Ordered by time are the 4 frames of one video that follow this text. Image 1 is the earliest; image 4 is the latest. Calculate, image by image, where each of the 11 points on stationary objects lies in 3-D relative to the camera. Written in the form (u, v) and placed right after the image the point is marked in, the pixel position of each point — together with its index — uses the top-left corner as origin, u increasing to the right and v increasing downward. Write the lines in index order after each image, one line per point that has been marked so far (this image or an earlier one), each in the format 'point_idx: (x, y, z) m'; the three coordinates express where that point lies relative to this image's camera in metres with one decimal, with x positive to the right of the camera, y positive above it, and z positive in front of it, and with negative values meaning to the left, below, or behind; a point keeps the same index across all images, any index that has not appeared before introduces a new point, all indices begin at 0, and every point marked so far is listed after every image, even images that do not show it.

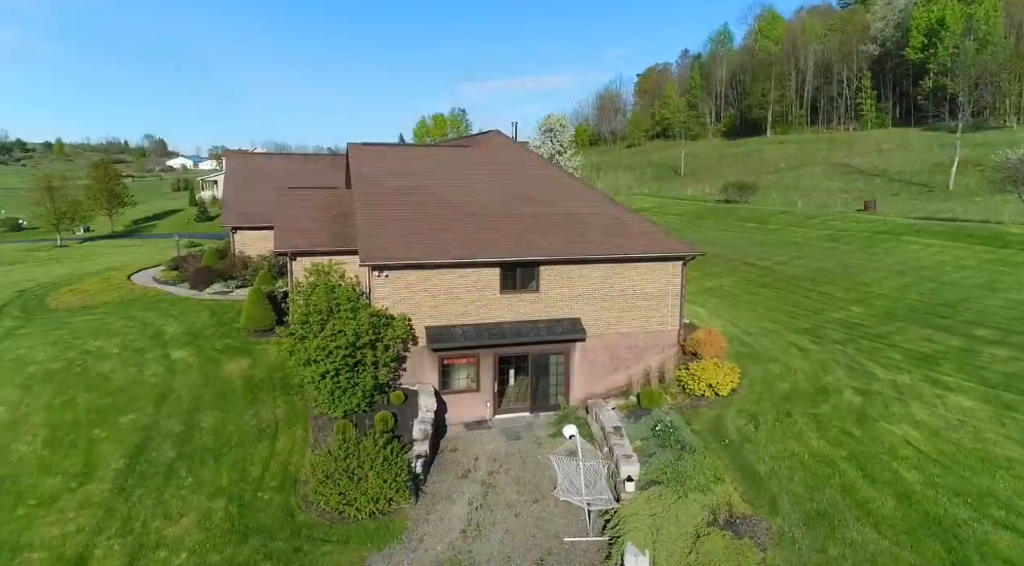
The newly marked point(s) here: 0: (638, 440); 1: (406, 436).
0: (+3.4, -4.2, +18.1) m
1: (-3.1, -4.4, +19.5) m
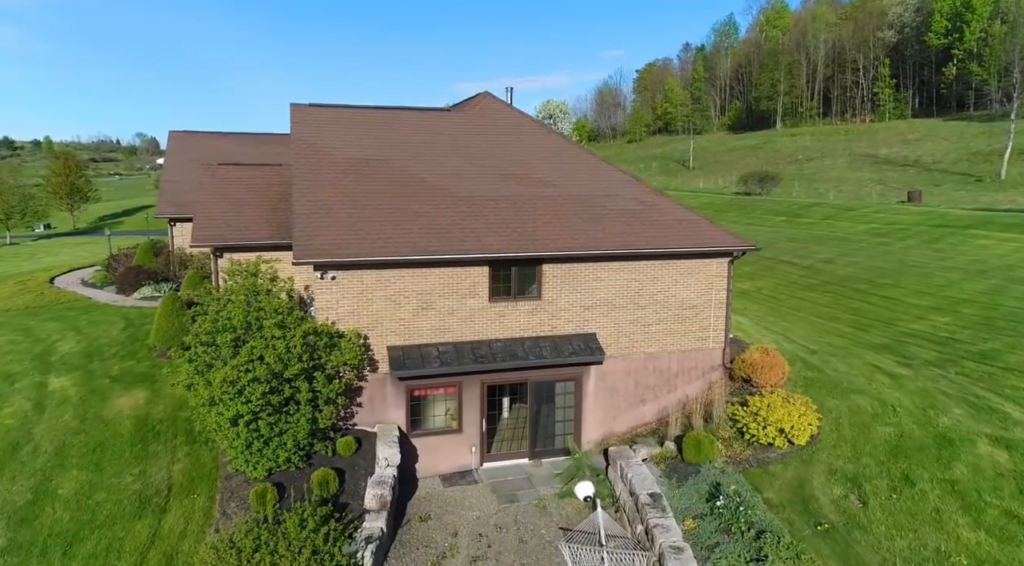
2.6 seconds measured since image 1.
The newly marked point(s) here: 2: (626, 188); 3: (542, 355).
0: (+3.2, -4.3, +12.4) m
1: (-3.2, -4.5, +13.8) m
2: (+3.2, +2.7, +18.9) m
3: (+0.7, -1.8, +16.5) m
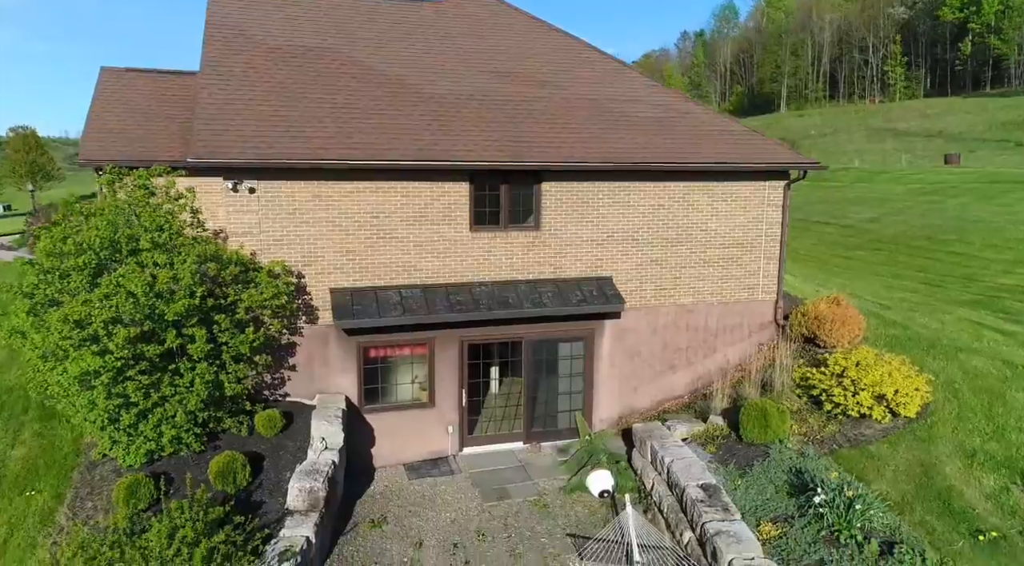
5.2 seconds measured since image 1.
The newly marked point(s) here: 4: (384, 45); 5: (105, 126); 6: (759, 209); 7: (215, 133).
0: (+3.1, -2.9, +8.1) m
1: (-3.4, -3.1, +9.5) m
2: (+3.0, +4.1, +14.7) m
3: (+0.5, -0.3, +12.2) m
4: (-2.7, +5.0, +14.1) m
5: (-8.4, +3.2, +14.0) m
6: (+5.0, +1.5, +13.8) m
7: (-4.8, +2.5, +11.1) m
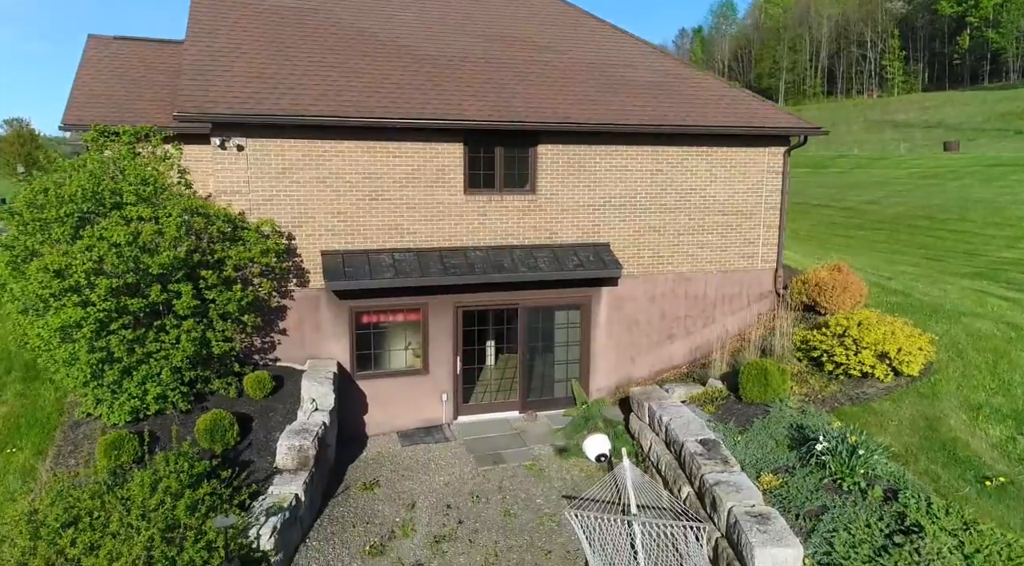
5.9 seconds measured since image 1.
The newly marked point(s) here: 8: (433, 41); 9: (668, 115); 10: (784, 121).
0: (+3.0, -2.2, +7.9) m
1: (-3.5, -2.4, +9.3) m
2: (+2.9, +4.8, +14.5) m
3: (+0.4, +0.3, +12.0) m
4: (-2.8, +5.6, +13.9) m
5: (-8.5, +3.8, +13.8) m
6: (+5.0, +2.2, +13.6) m
7: (-4.9, +3.1, +10.8) m
8: (-1.5, +4.8, +13.5) m
9: (+2.9, +3.2, +12.8) m
10: (+5.4, +3.2, +13.4) m
